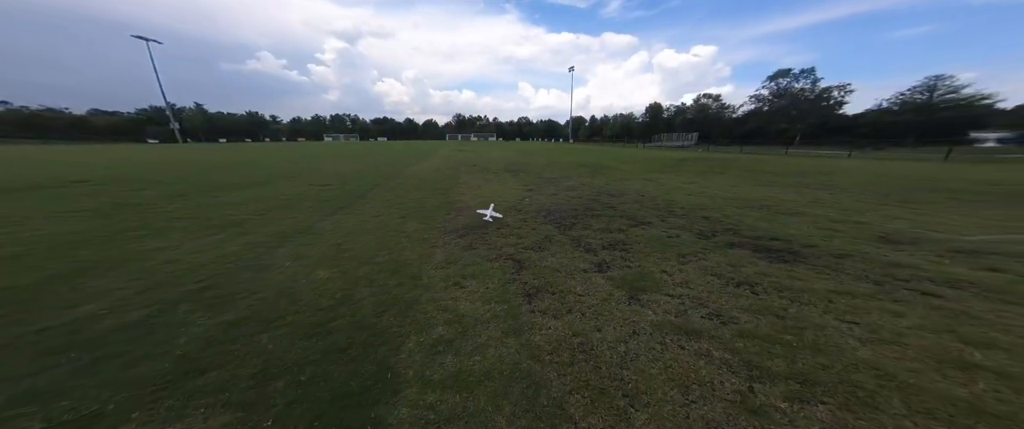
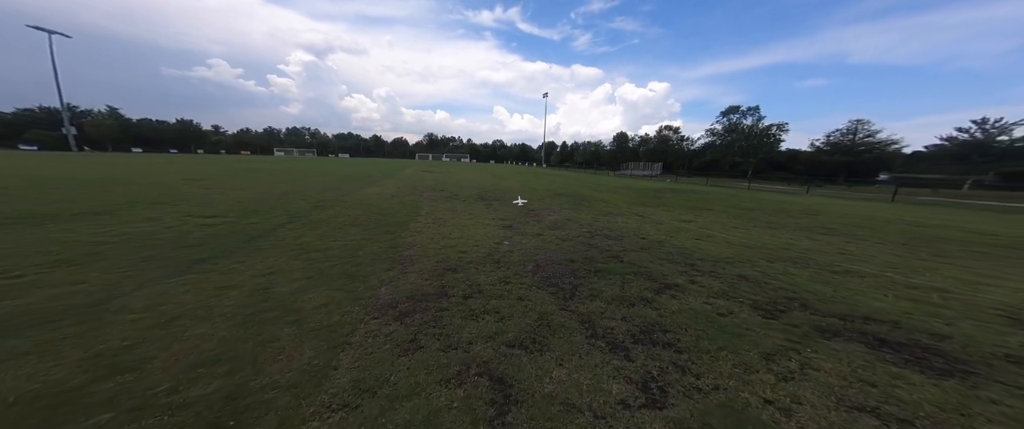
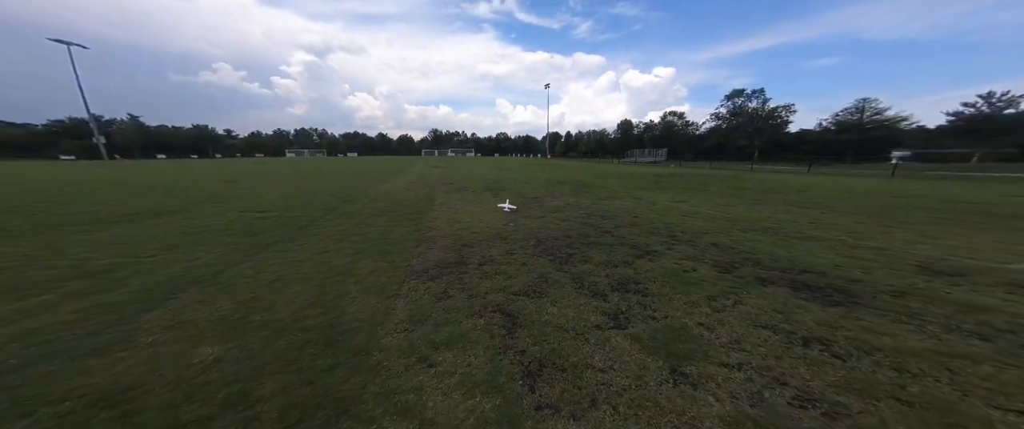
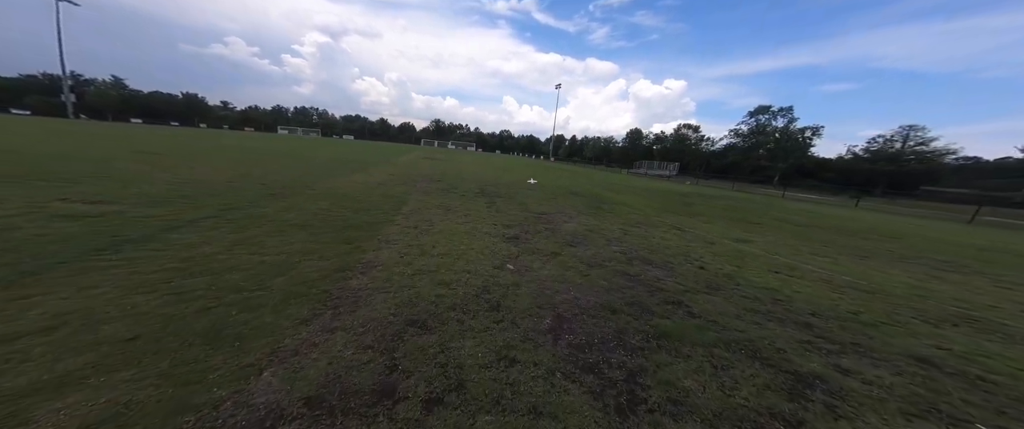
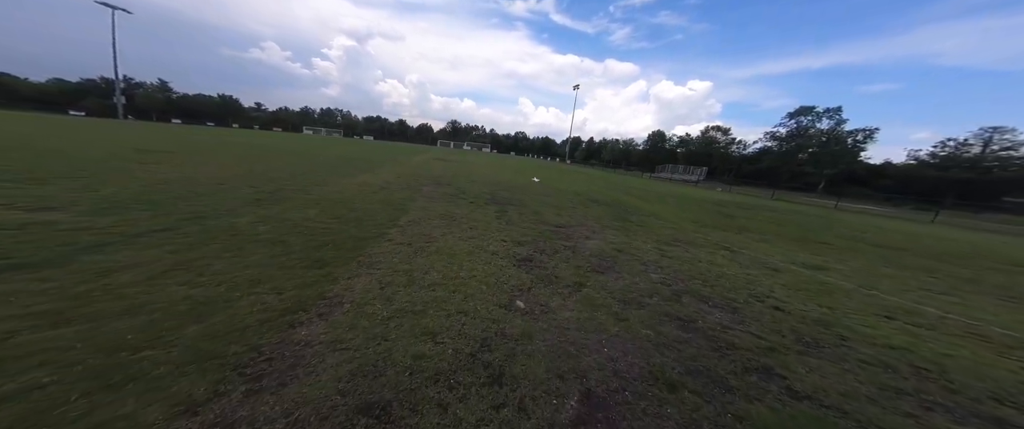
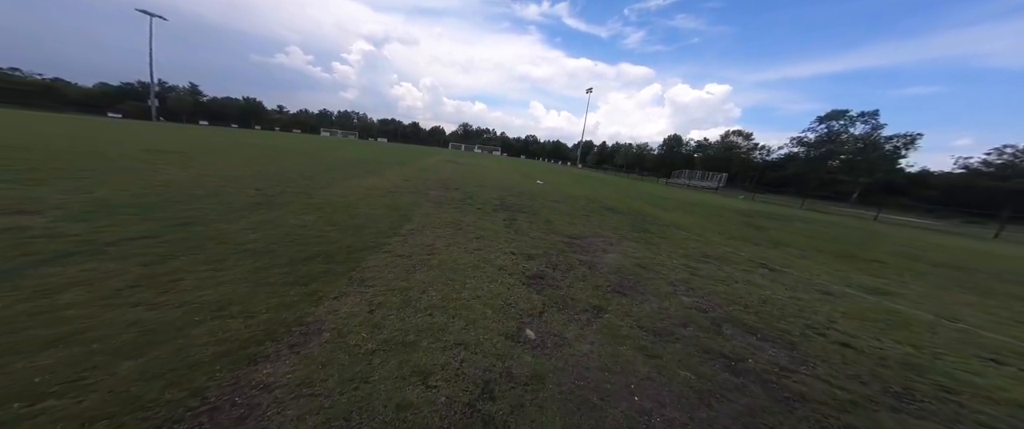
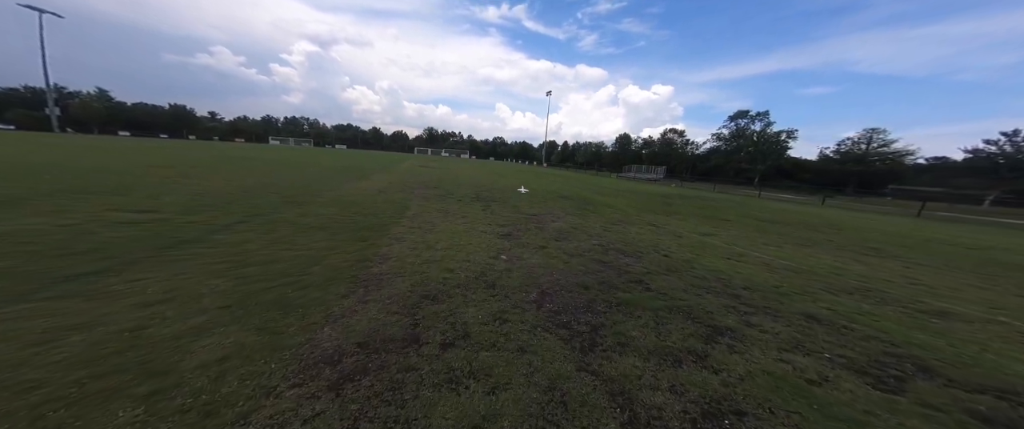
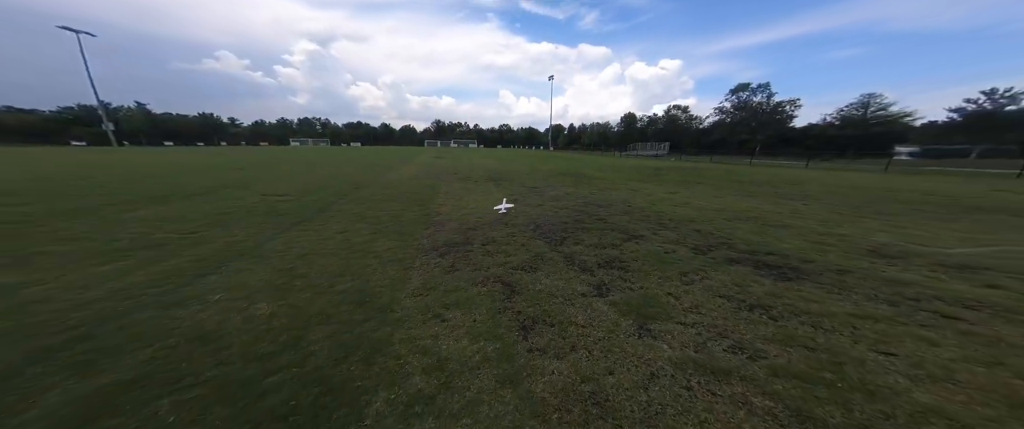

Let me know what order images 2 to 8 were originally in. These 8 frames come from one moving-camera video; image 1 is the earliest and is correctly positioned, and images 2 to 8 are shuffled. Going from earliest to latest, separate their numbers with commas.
8, 3, 2, 7, 4, 5, 6
